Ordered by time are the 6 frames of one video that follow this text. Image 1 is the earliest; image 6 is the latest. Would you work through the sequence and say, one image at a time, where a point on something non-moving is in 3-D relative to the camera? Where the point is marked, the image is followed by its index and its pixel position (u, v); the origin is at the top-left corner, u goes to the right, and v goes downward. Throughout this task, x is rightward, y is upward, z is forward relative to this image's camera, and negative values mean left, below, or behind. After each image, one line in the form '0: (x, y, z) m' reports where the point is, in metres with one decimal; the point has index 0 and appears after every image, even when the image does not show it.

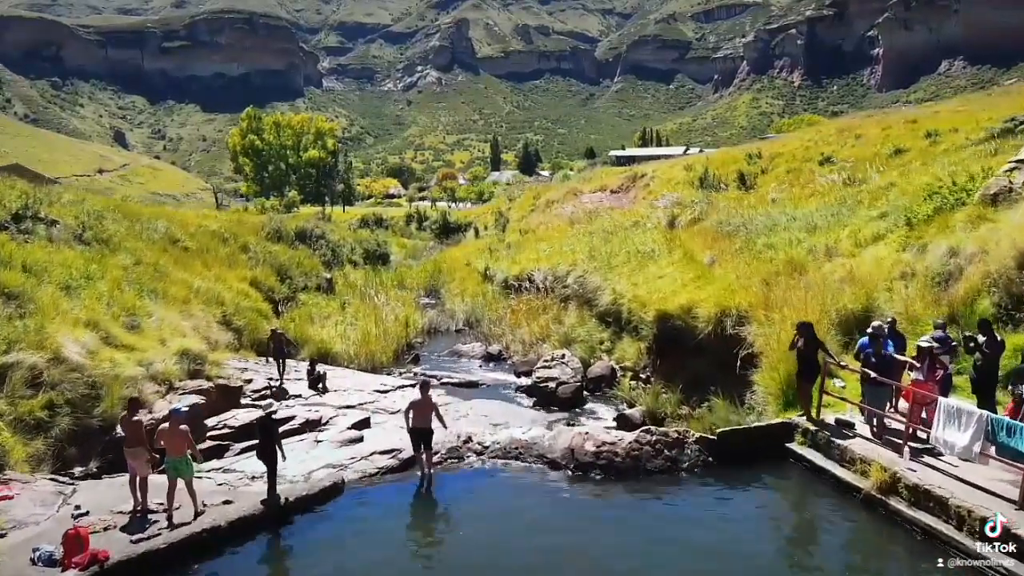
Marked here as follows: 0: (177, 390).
0: (-3.0, -0.9, +8.2) m
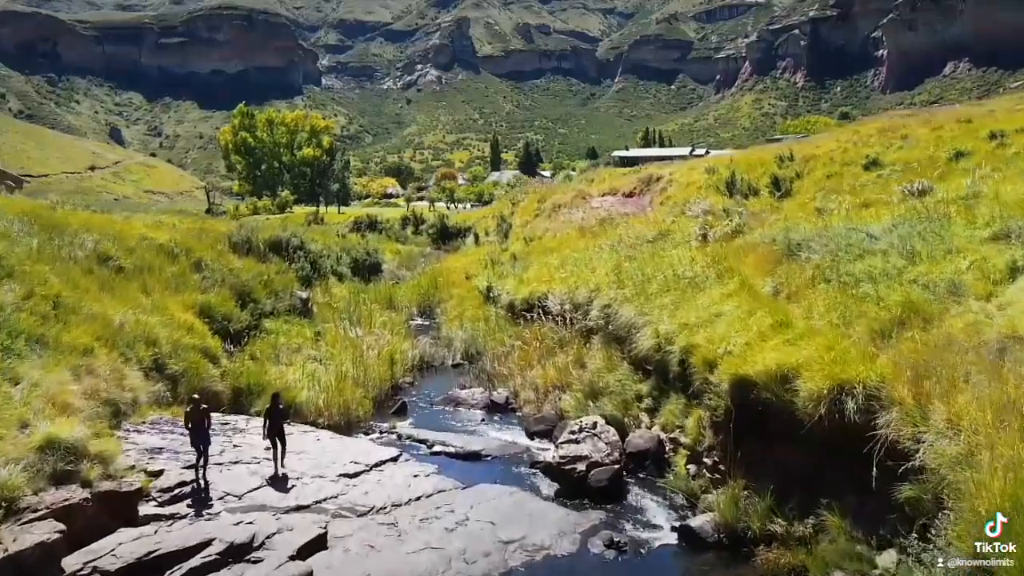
0: (-2.9, -1.3, +5.4) m
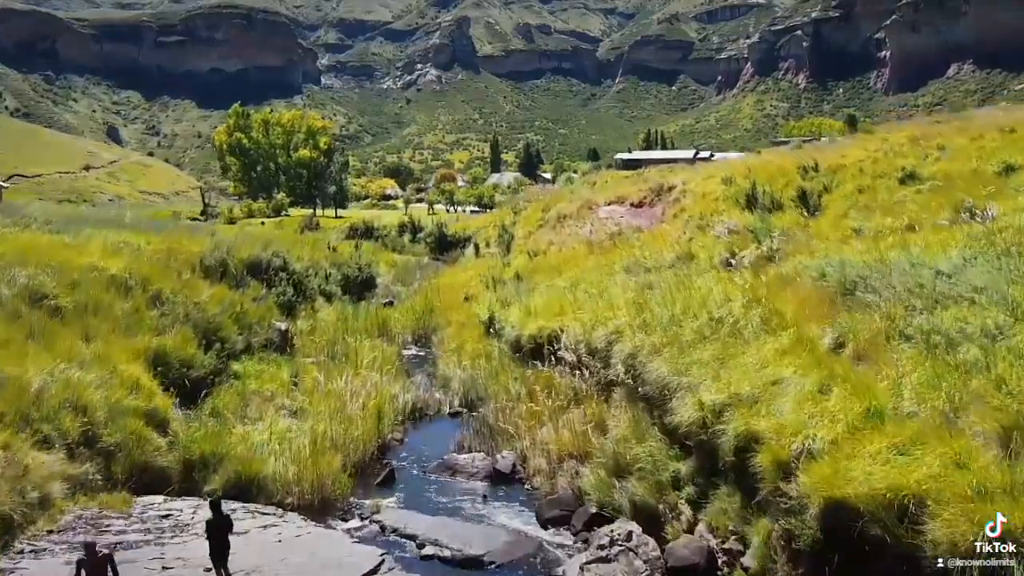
0: (-2.8, -1.8, +3.6) m
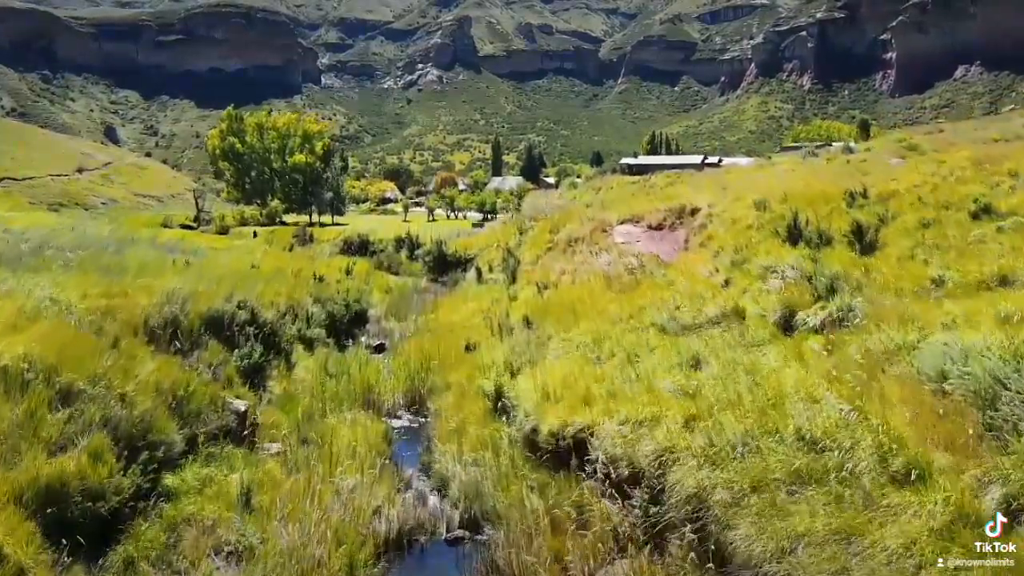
0: (-2.6, -2.8, +0.8) m
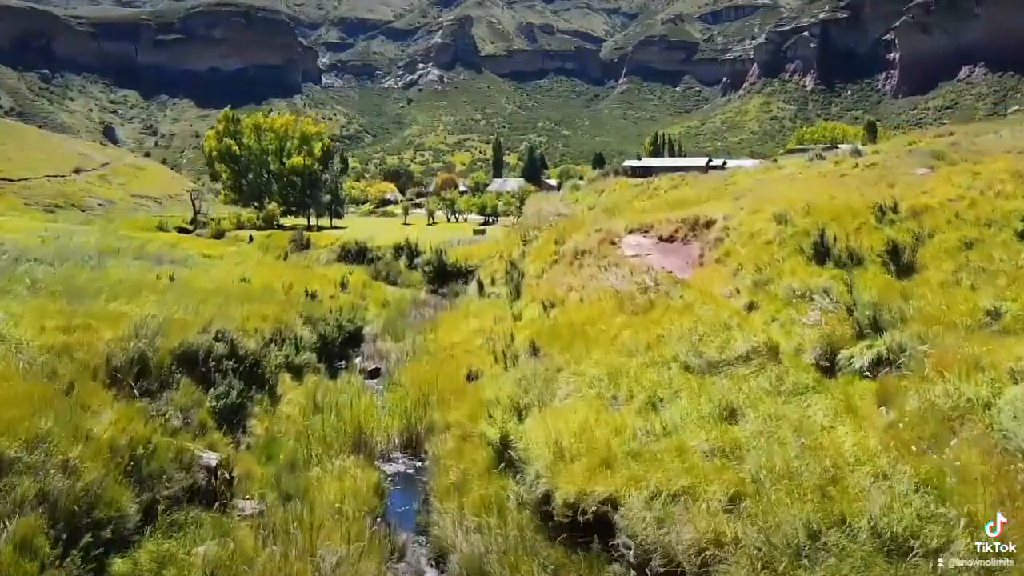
0: (-2.6, -3.2, -0.7) m
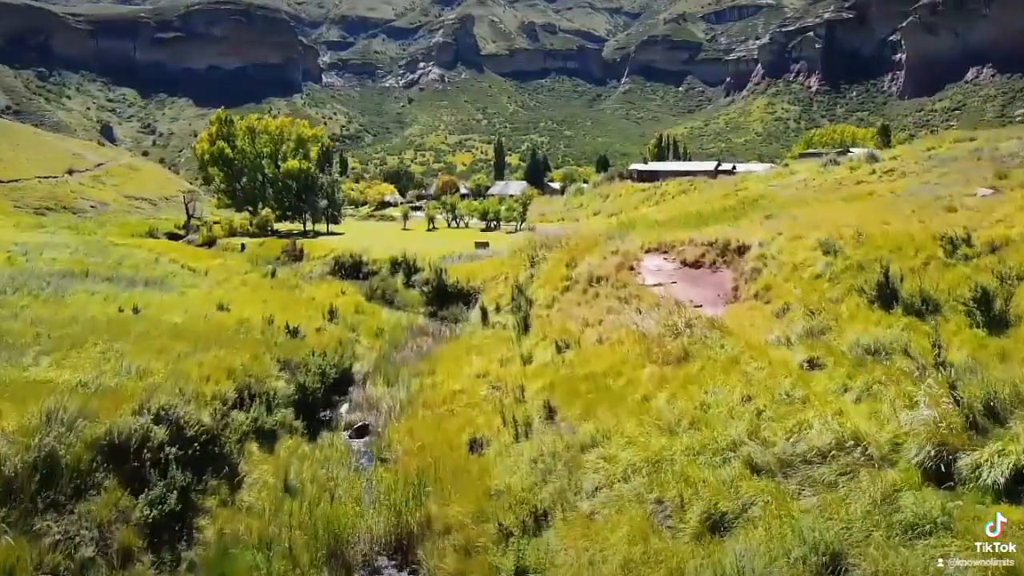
0: (-2.4, -4.0, -3.4) m
